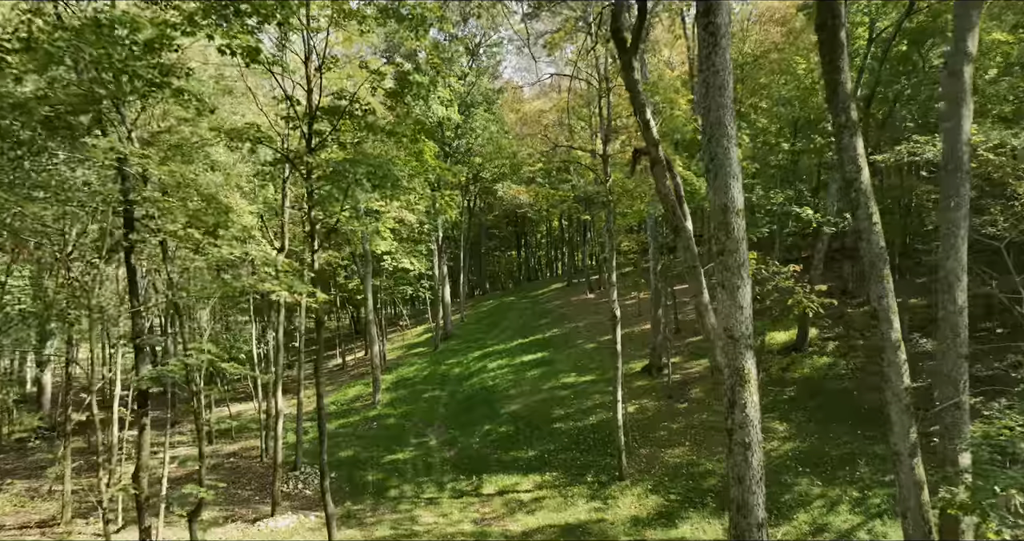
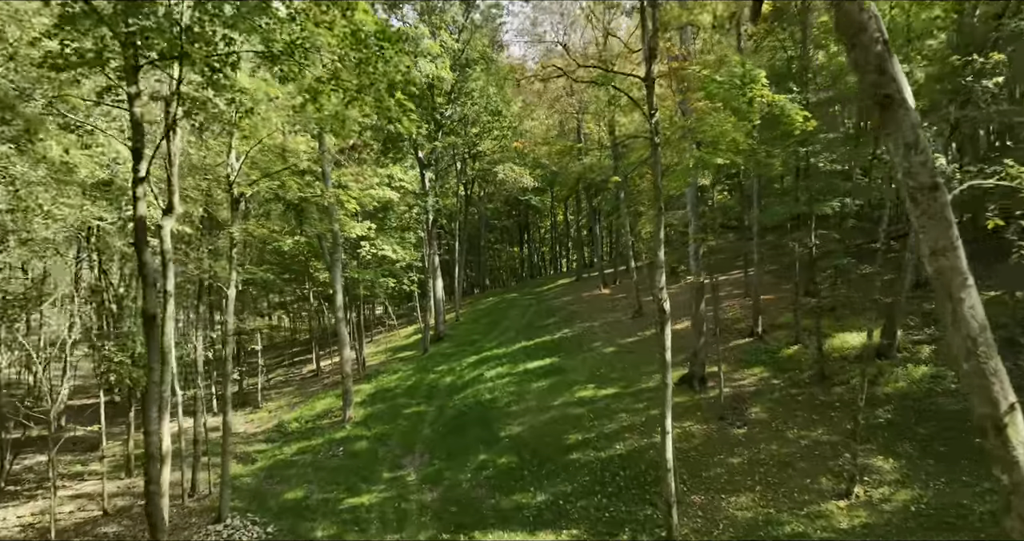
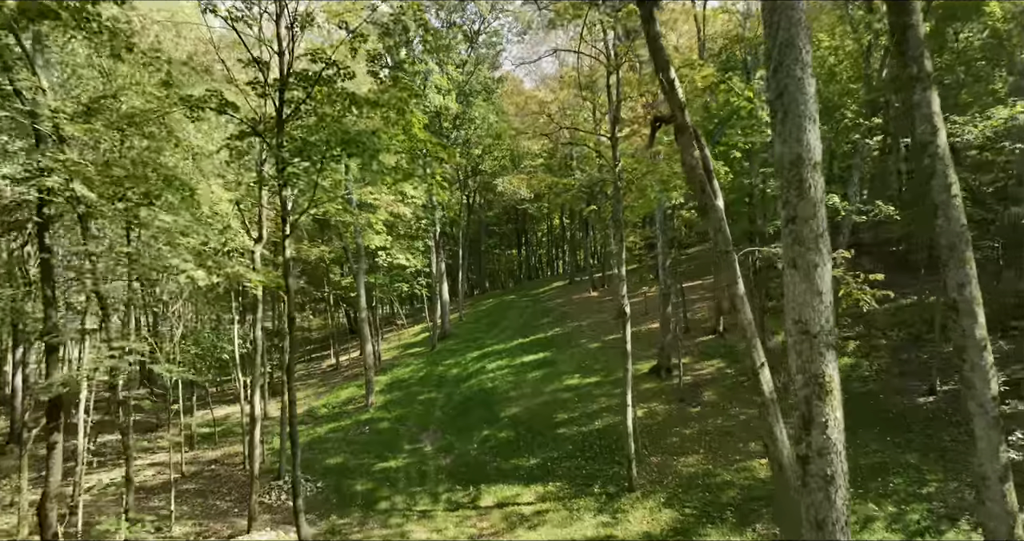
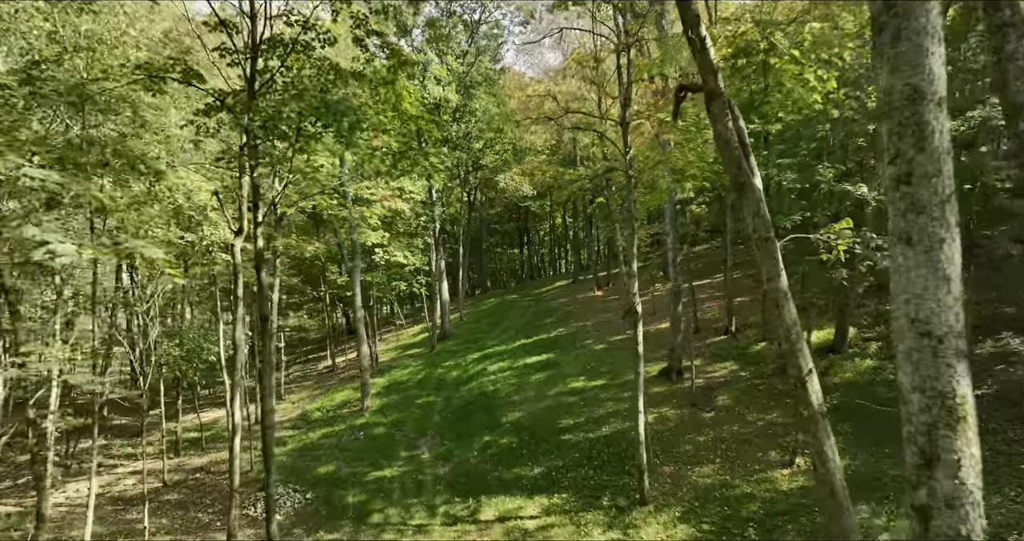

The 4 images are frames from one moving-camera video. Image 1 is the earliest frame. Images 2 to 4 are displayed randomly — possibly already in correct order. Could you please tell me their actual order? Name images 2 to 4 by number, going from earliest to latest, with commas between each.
3, 4, 2
